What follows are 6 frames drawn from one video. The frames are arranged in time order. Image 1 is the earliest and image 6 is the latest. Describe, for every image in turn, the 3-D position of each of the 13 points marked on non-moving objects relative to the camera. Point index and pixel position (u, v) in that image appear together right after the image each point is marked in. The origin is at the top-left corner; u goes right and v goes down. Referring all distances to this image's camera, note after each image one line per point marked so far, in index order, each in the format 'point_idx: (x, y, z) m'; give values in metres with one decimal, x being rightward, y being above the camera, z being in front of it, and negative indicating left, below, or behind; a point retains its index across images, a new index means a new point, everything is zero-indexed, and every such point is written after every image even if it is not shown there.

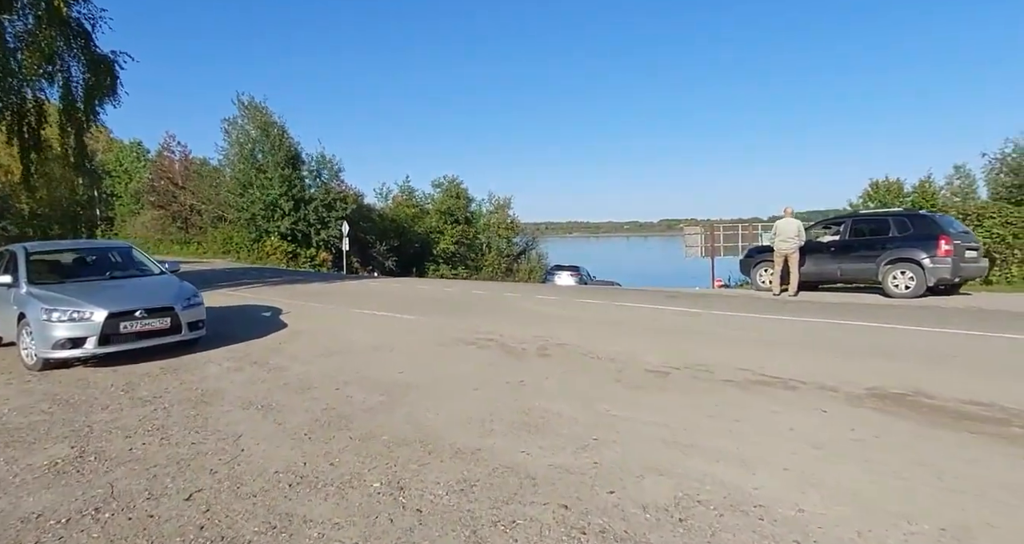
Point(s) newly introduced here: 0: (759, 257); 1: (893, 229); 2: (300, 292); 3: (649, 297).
0: (+6.3, +0.4, +14.8) m
1: (+8.1, +0.9, +12.4) m
2: (-5.8, -0.6, +15.8) m
3: (+3.1, -0.5, +13.0) m
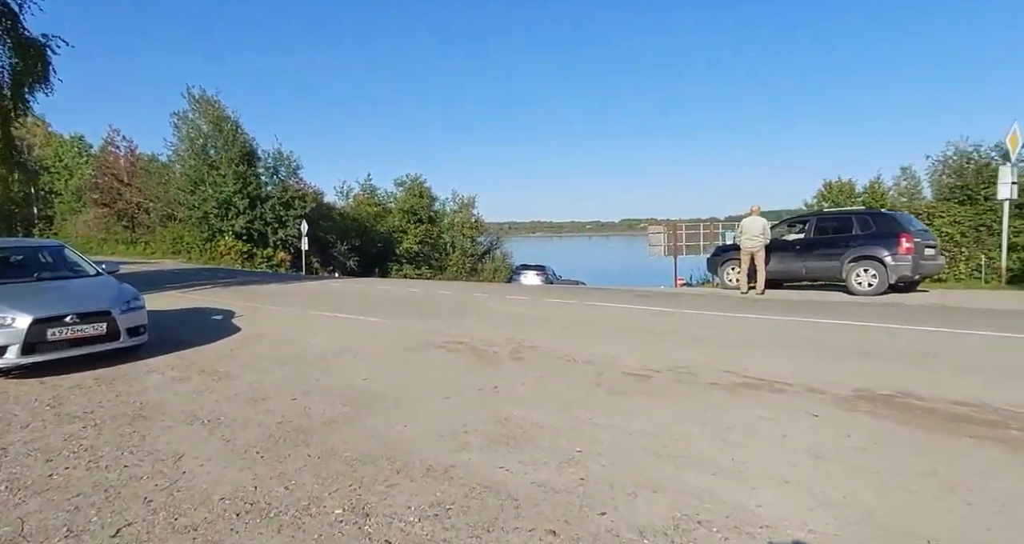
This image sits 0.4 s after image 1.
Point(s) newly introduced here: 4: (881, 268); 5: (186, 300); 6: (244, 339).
0: (+5.5, +0.4, +14.8) m
1: (+7.4, +1.0, +12.6) m
2: (-6.7, -0.6, +15.0) m
3: (+2.3, -0.5, +12.8) m
4: (+7.7, +0.1, +12.1) m
5: (-7.8, -0.7, +13.9) m
6: (-4.2, -1.1, +9.1) m
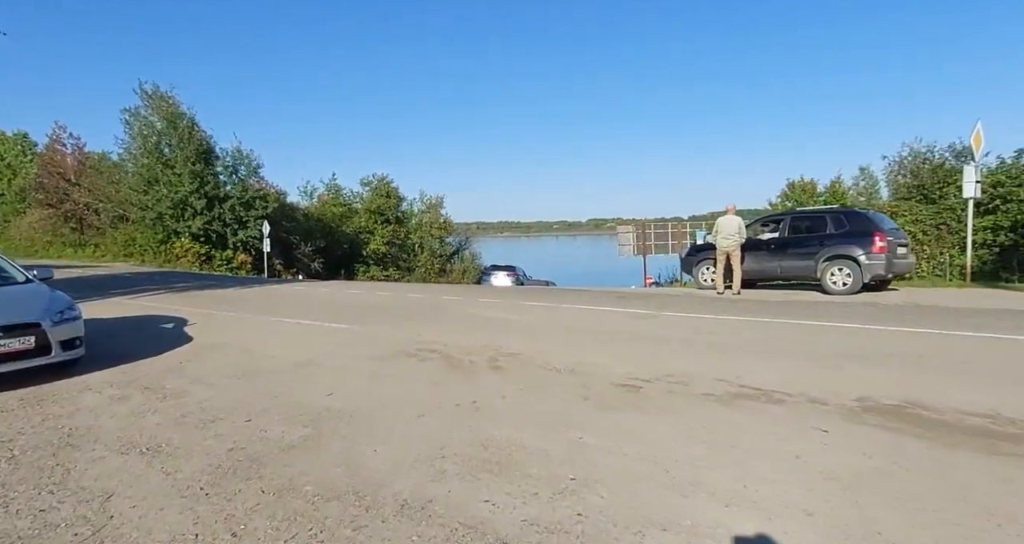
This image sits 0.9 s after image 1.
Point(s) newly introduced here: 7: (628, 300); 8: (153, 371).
0: (+4.7, +0.4, +14.7) m
1: (+6.8, +1.0, +12.5) m
2: (-7.4, -0.7, +14.2) m
3: (+1.8, -0.5, +12.4) m
4: (+7.1, +0.1, +12.0) m
5: (-8.5, -0.8, +13.0) m
6: (-4.6, -1.1, +8.4) m
7: (+2.4, -0.6, +12.0) m
8: (-4.4, -1.2, +7.1) m
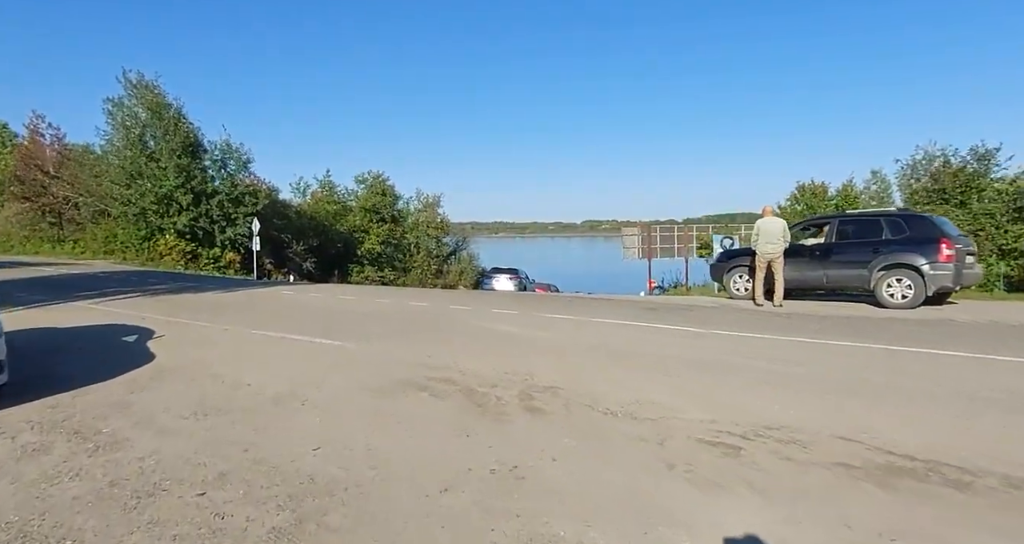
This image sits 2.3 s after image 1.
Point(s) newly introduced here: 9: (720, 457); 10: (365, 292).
0: (+5.0, +0.2, +13.3) m
1: (+7.2, +0.8, +11.1) m
2: (-7.1, -0.7, +12.6) m
3: (+2.1, -0.7, +11.0) m
4: (+7.4, -0.1, +10.6) m
5: (-8.2, -0.8, +11.5) m
6: (-4.2, -1.2, +6.9) m
7: (+2.7, -0.7, +10.6) m
8: (-4.1, -1.3, +5.6) m
9: (+1.4, -1.2, +3.8) m
10: (-3.8, -0.5, +14.9) m
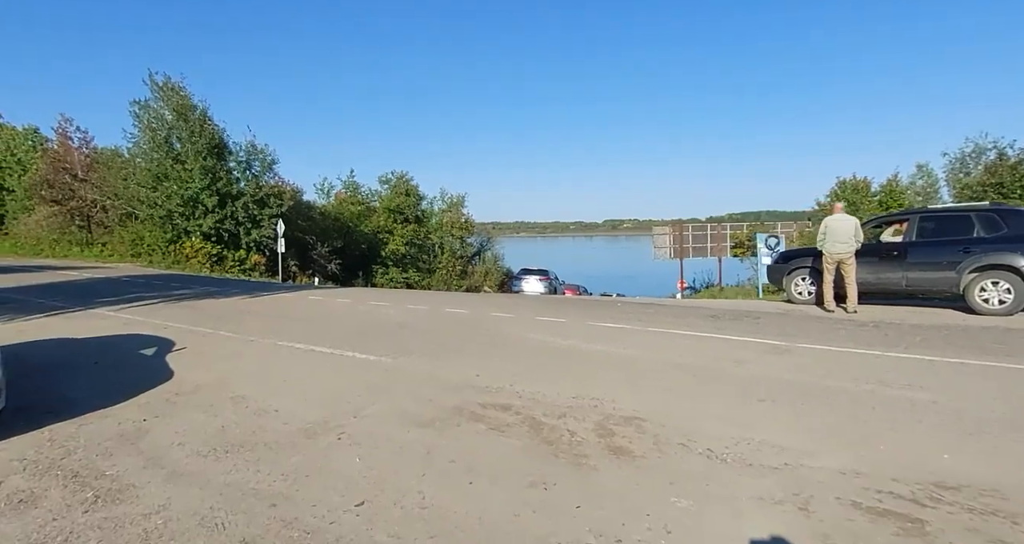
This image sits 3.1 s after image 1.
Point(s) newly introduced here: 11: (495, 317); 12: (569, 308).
0: (+5.9, +0.2, +12.2) m
1: (+7.9, +0.8, +9.9) m
2: (-6.2, -0.8, +12.0) m
3: (+2.8, -0.8, +10.0) m
4: (+8.2, -0.1, +9.4) m
5: (-7.4, -0.9, +10.9) m
6: (-3.6, -1.3, +6.2) m
7: (+3.5, -0.8, +9.5) m
8: (-3.5, -1.4, +4.9) m
9: (+1.9, -1.3, +2.9) m
10: (-2.8, -0.6, +14.1) m
11: (-0.3, -0.8, +10.5) m
12: (+1.2, -0.7, +11.7) m
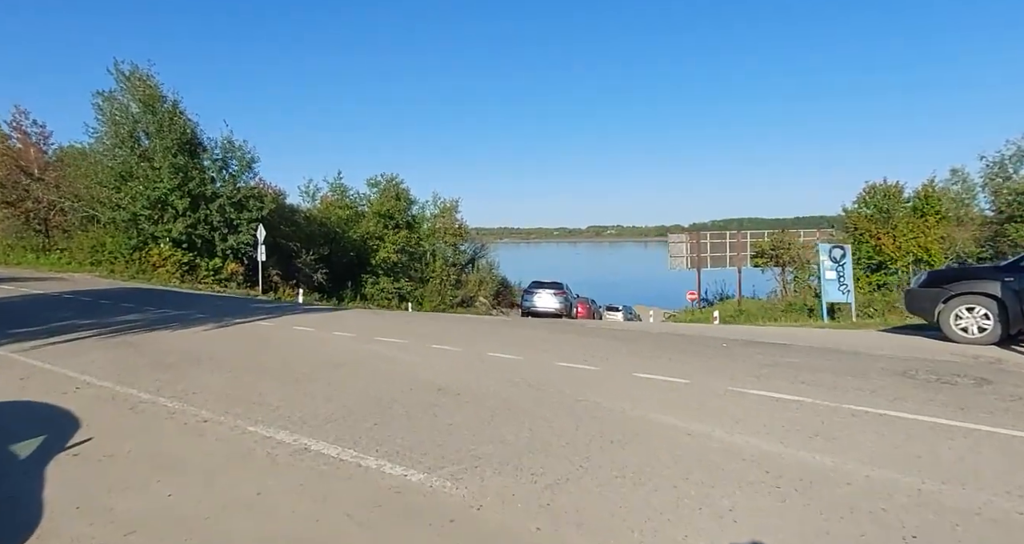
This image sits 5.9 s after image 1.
0: (+6.9, -0.3, +9.0) m
1: (+9.0, +0.3, +6.9) m
2: (-5.2, -1.2, +8.5) m
3: (+3.9, -1.2, +6.8) m
4: (+9.3, -0.6, +6.4) m
5: (-6.3, -1.3, +7.4) m
6: (-2.4, -1.7, +2.8) m
7: (+4.5, -1.2, +6.3) m
8: (-2.3, -1.7, +1.5) m
9: (+3.1, -1.6, -0.4) m
10: (-1.9, -1.0, +10.7) m
11: (+0.7, -1.2, +7.2) m
12: (+2.2, -1.1, +8.5) m
